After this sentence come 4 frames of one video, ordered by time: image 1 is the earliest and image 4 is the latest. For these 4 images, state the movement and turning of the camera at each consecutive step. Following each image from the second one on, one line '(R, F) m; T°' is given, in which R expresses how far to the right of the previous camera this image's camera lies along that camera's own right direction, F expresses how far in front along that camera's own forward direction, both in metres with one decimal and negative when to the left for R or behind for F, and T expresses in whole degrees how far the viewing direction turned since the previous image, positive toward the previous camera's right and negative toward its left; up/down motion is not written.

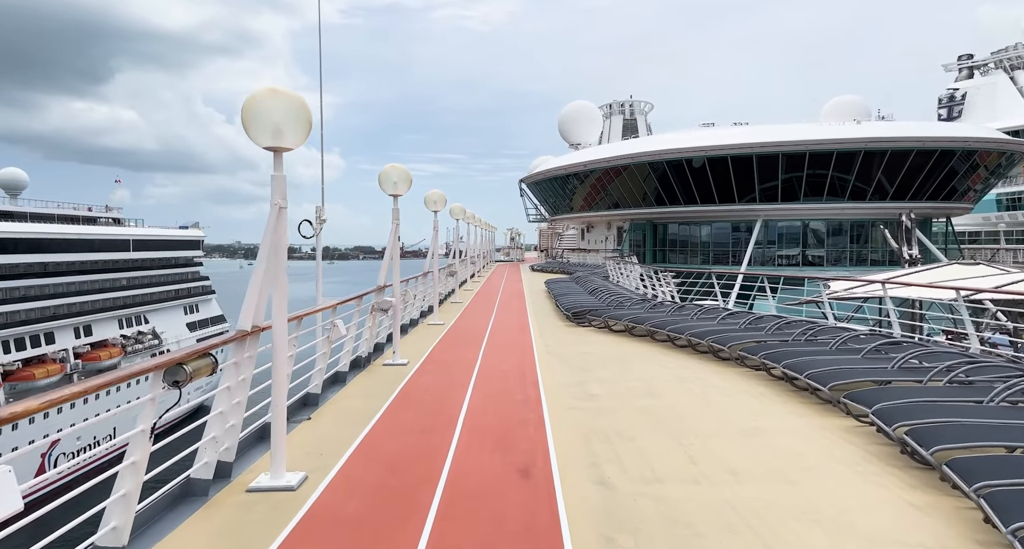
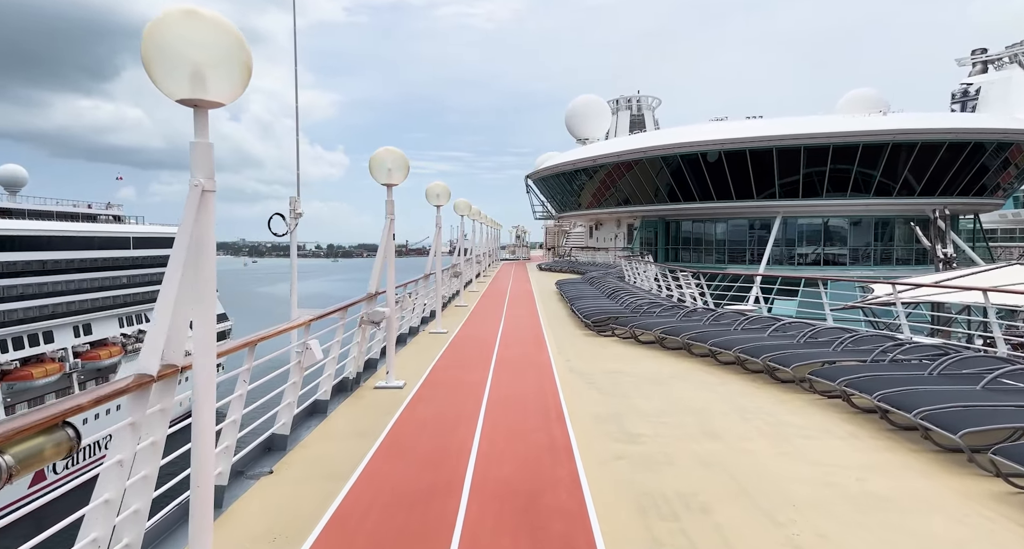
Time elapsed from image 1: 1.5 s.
(-0.2, +1.4) m; 0°
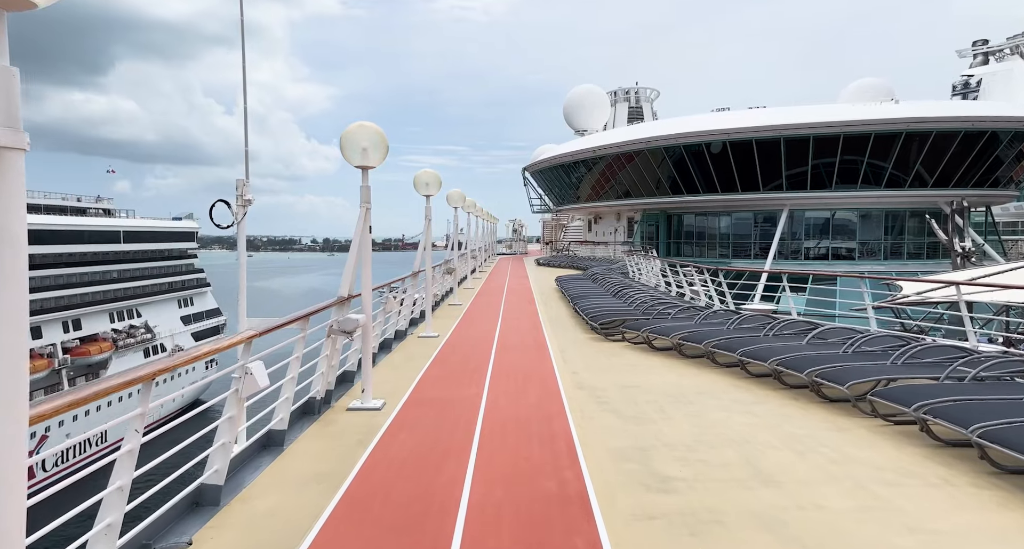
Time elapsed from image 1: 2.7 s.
(0.0, +1.1) m; 0°
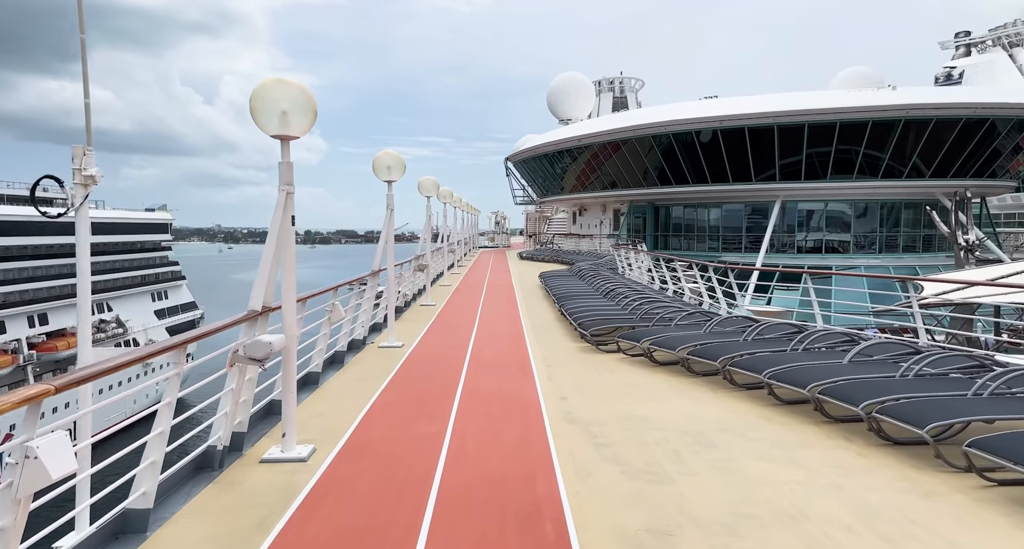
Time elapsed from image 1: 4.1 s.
(+0.1, +1.4) m; +2°
